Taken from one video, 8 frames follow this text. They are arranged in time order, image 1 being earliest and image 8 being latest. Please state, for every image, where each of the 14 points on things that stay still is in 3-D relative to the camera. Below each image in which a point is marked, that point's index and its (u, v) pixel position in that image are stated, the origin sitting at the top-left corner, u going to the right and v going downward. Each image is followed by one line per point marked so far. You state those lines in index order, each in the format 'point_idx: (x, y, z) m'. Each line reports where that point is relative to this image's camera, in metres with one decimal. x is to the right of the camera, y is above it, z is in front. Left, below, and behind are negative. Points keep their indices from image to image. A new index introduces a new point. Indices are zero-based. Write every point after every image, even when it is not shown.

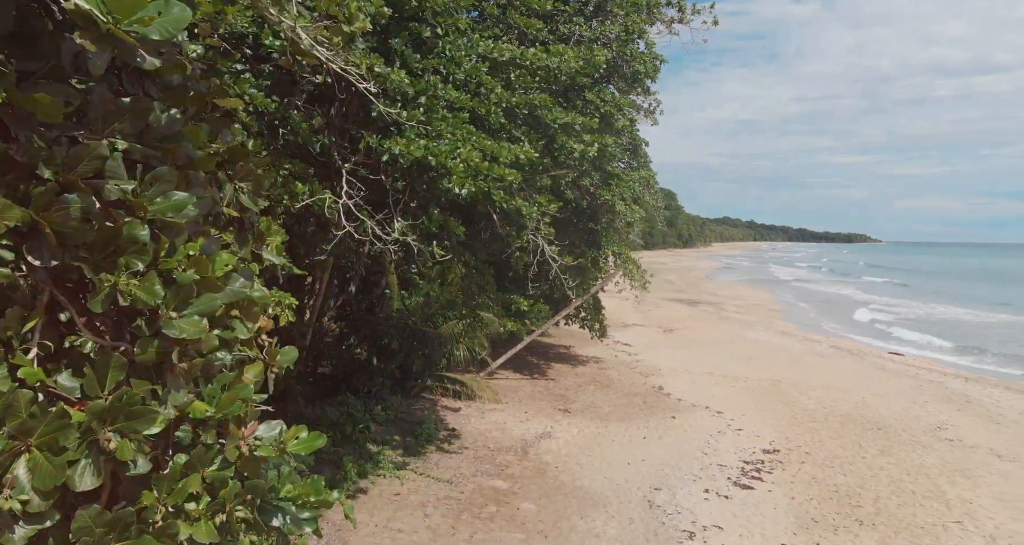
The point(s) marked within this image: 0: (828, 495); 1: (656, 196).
0: (+3.7, -2.6, +7.9) m
1: (+4.0, +2.1, +18.3) m
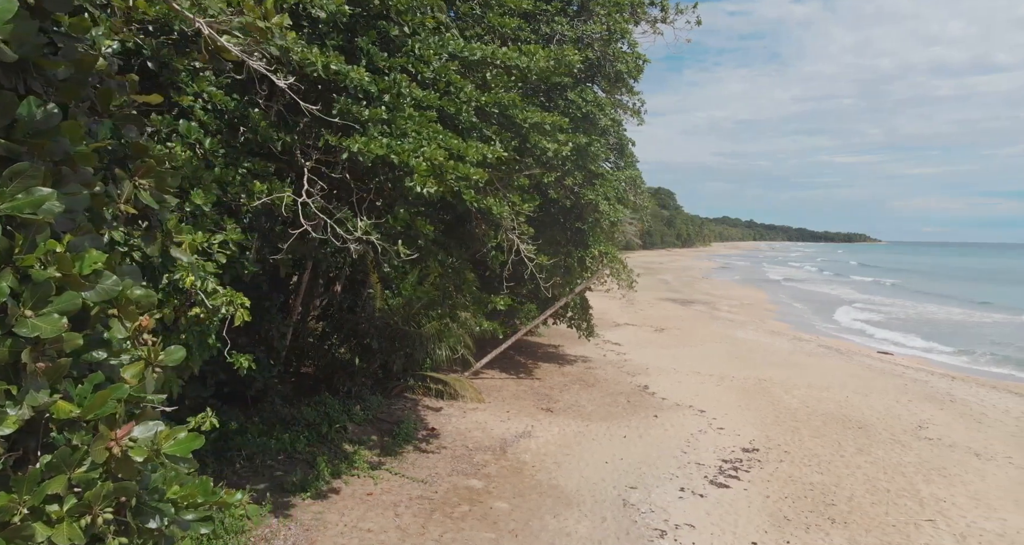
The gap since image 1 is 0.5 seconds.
0: (+3.5, -2.6, +7.9) m
1: (+3.7, +2.1, +18.4) m
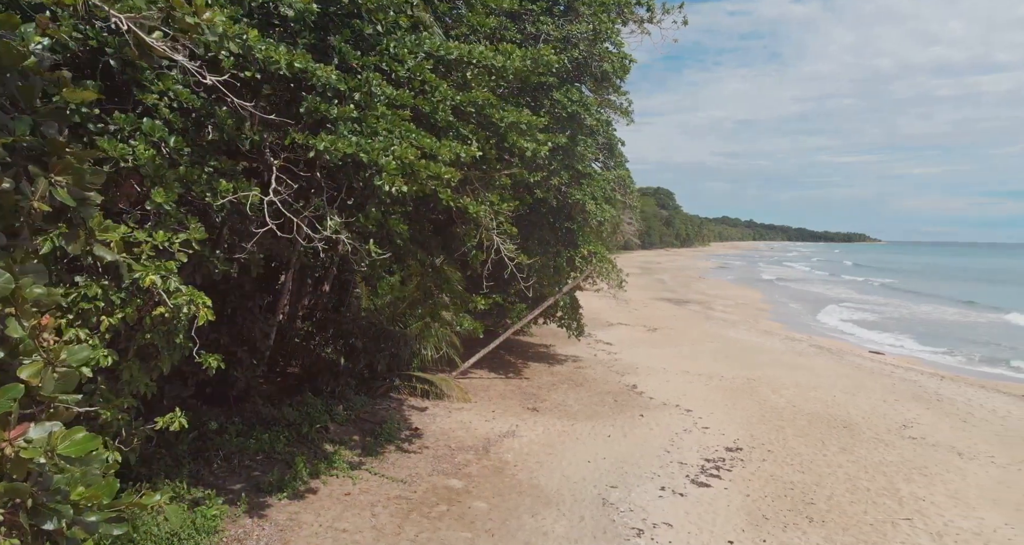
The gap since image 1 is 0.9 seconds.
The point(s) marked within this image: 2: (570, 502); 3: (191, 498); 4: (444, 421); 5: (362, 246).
0: (+3.2, -2.6, +7.9) m
1: (+3.4, +2.2, +18.4) m
2: (+0.6, -2.5, +7.2) m
3: (-2.9, -2.0, +5.9) m
4: (-1.1, -2.3, +10.2) m
5: (-1.1, +0.2, +4.8) m
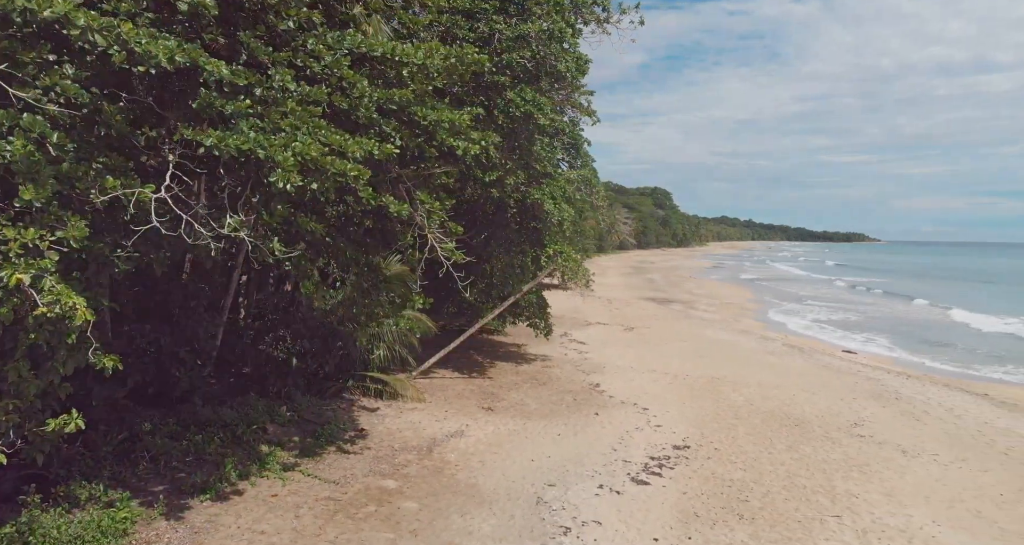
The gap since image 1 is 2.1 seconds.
0: (+2.5, -2.6, +7.9) m
1: (+2.4, +2.2, +18.4) m
2: (-0.1, -2.5, +7.2) m
3: (-3.6, -2.0, +5.8) m
4: (-1.8, -2.3, +10.2) m
5: (-1.8, +0.2, +4.7) m
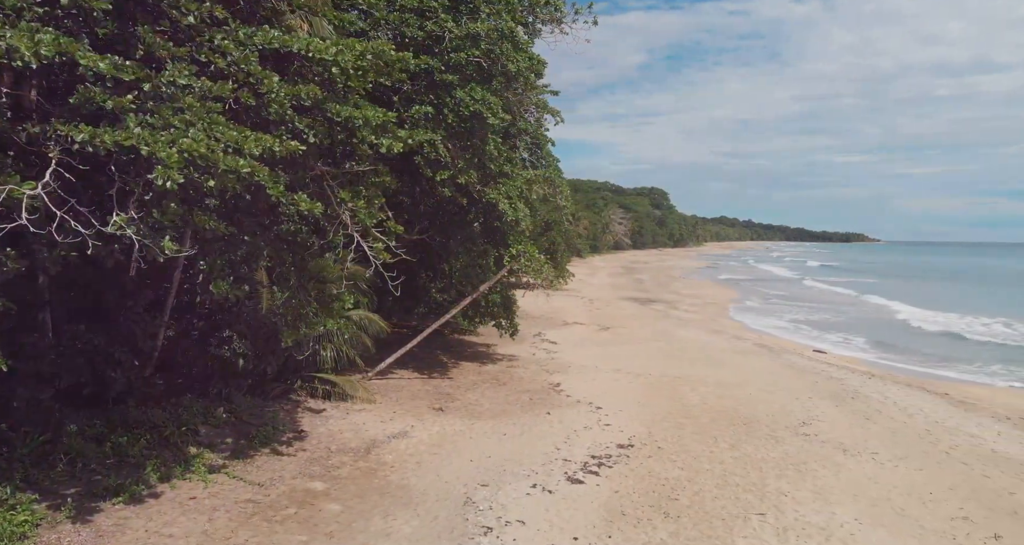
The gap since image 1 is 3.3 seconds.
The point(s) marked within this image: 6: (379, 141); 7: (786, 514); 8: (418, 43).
0: (+1.7, -2.6, +7.9) m
1: (+1.4, +2.2, +18.4) m
2: (-0.9, -2.5, +7.1) m
3: (-4.3, -2.0, +5.7) m
4: (-2.7, -2.3, +10.1) m
5: (-2.5, +0.2, +4.6) m
6: (-1.3, +1.4, +6.7) m
7: (+3.0, -2.6, +7.1) m
8: (-1.6, +3.9, +11.3) m
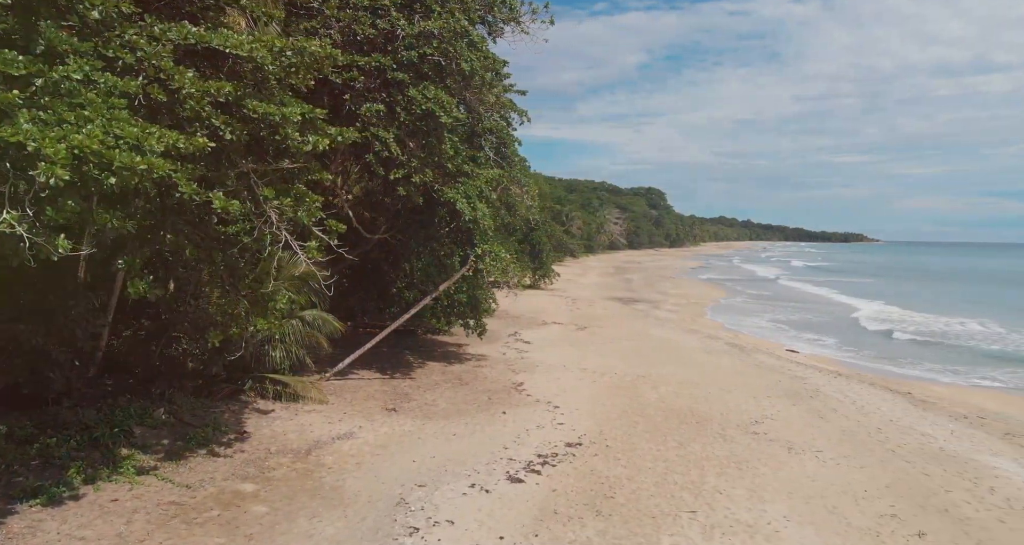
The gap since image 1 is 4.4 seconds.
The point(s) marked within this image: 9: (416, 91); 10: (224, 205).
0: (+0.9, -2.6, +7.9) m
1: (+0.4, +2.2, +18.4) m
2: (-1.6, -2.5, +7.1) m
3: (-5.0, -2.0, +5.5) m
4: (-3.5, -2.3, +10.0) m
5: (-3.2, +0.2, +4.6) m
6: (-2.1, +1.4, +6.6) m
7: (+2.2, -2.6, +7.1) m
8: (-2.4, +4.0, +11.3) m
9: (-1.7, +3.1, +11.3) m
10: (-2.5, +0.6, +5.7) m
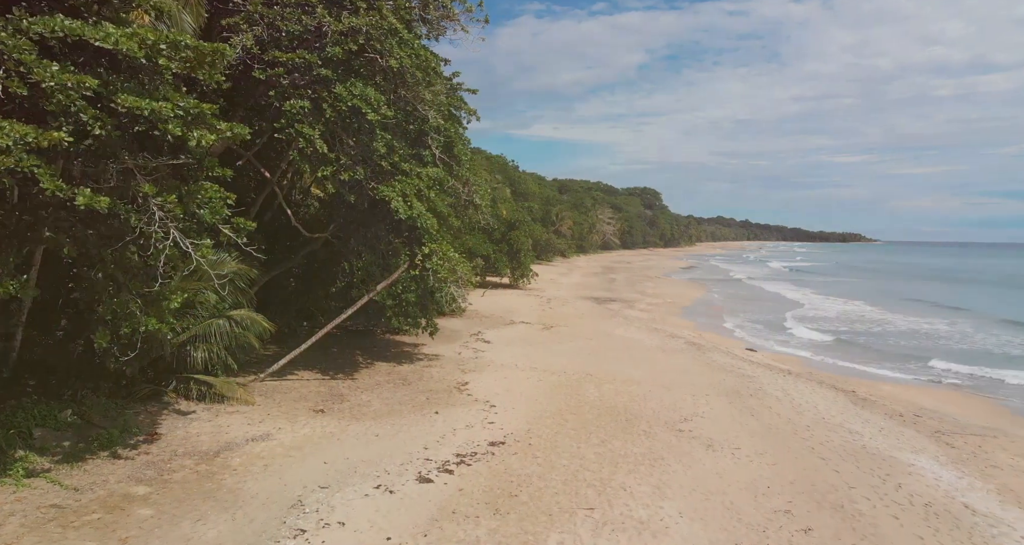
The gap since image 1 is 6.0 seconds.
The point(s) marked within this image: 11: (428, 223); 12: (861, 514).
0: (-0.2, -2.6, +7.9) m
1: (-1.0, +2.2, +18.4) m
2: (-2.7, -2.5, +7.0) m
3: (-6.1, -2.0, +5.4) m
4: (-4.7, -2.3, +9.9) m
5: (-4.2, +0.2, +4.4) m
6: (-3.2, +1.4, +6.5) m
7: (+1.1, -2.6, +7.2) m
8: (-3.7, +4.0, +11.2) m
9: (-2.9, +3.1, +11.2) m
10: (-3.6, +0.6, +5.6) m
11: (-1.6, +1.0, +13.1) m
12: (+3.9, -2.7, +7.4) m
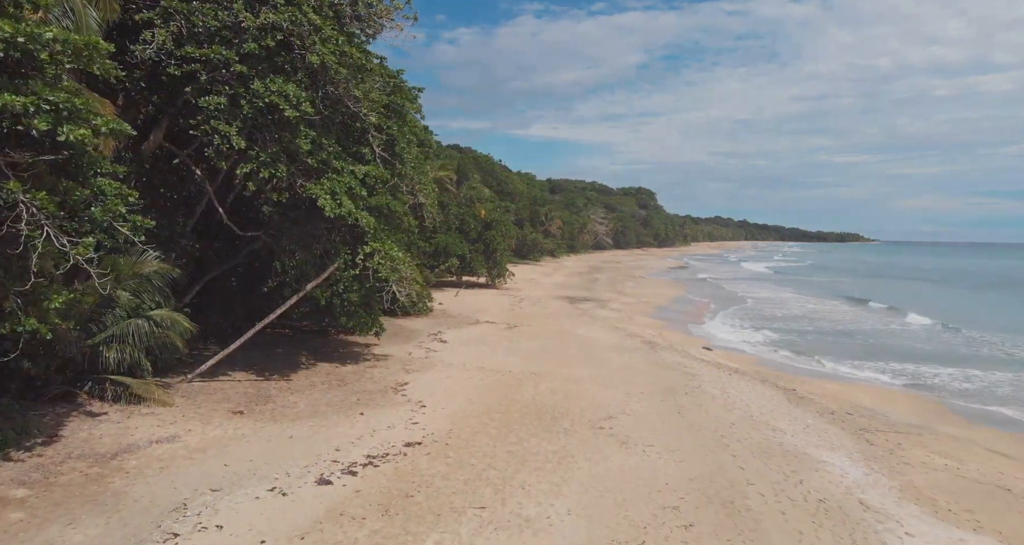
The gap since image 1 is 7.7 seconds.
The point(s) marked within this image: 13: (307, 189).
0: (-1.4, -2.6, +7.9) m
1: (-2.6, +2.2, +18.3) m
2: (-3.9, -2.5, +6.9) m
3: (-7.2, -2.0, +5.1) m
4: (-6.0, -2.3, +9.7) m
5: (-5.3, +0.2, +4.3) m
6: (-4.3, +1.4, +6.4) m
7: (-0.1, -2.6, +7.2) m
8: (-5.0, +4.0, +11.0) m
9: (-4.2, +3.1, +11.1) m
10: (-4.7, +0.6, +5.5) m
11: (-3.0, +1.0, +13.0) m
12: (+2.7, -2.7, +7.5) m
13: (-4.0, +1.7, +13.0) m
